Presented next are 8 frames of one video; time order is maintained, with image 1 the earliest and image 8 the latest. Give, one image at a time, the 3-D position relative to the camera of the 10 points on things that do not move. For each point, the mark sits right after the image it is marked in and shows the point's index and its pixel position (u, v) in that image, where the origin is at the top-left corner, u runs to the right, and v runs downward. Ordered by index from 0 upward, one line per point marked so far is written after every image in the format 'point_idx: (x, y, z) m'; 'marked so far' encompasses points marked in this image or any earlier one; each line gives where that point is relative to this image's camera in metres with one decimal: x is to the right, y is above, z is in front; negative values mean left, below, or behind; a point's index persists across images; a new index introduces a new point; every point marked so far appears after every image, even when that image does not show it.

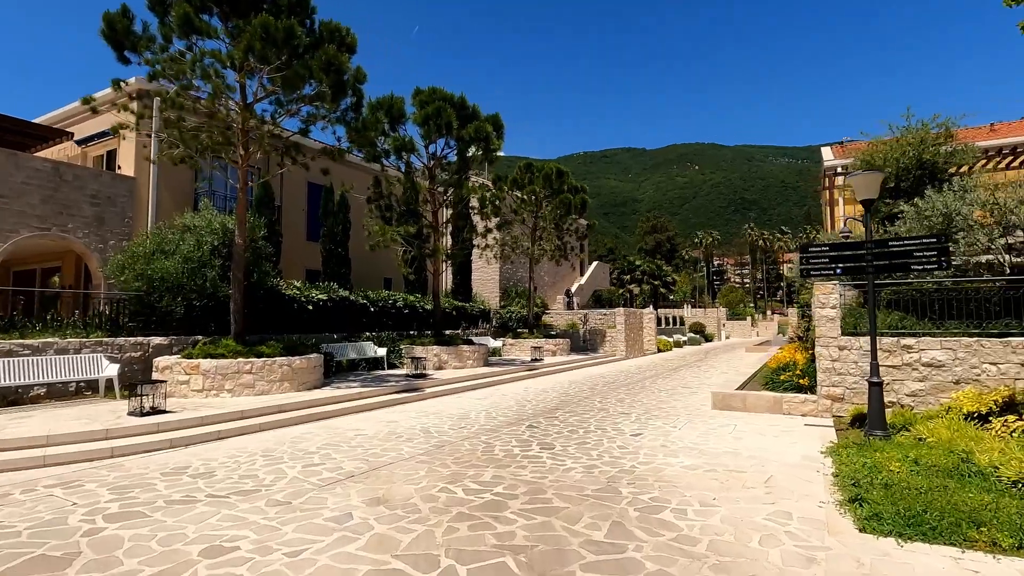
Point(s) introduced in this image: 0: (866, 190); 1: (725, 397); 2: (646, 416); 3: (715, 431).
0: (+5.3, +1.5, +8.0) m
1: (+4.3, -2.2, +10.8) m
2: (+2.6, -2.5, +10.2) m
3: (+3.3, -2.3, +8.8) m
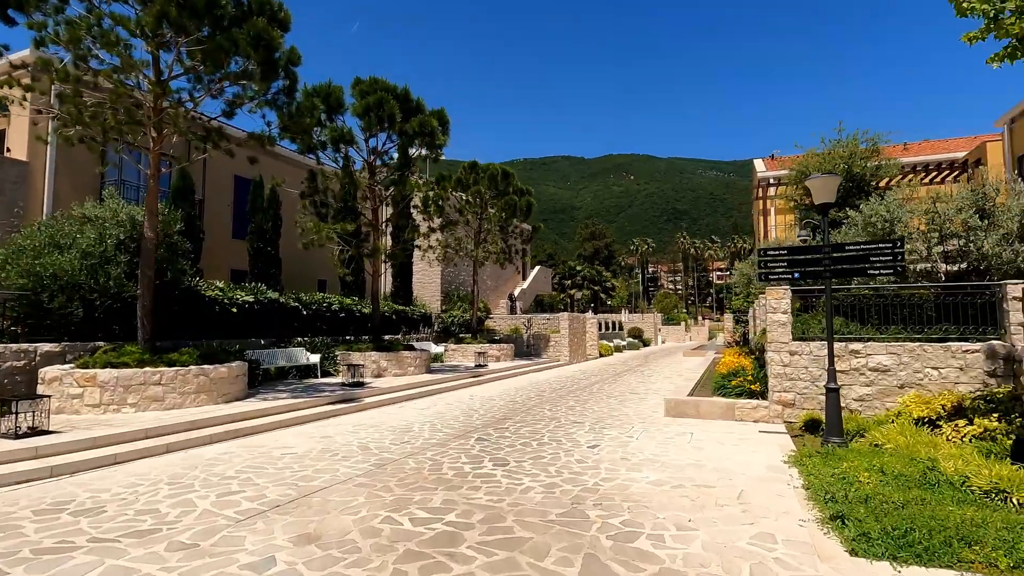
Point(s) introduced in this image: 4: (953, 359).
0: (+4.6, +1.4, +8.0) m
1: (+3.3, -2.3, +10.6) m
2: (+1.6, -2.5, +9.8) m
3: (+2.5, -2.4, +8.4) m
4: (+7.5, -1.2, +9.0) m
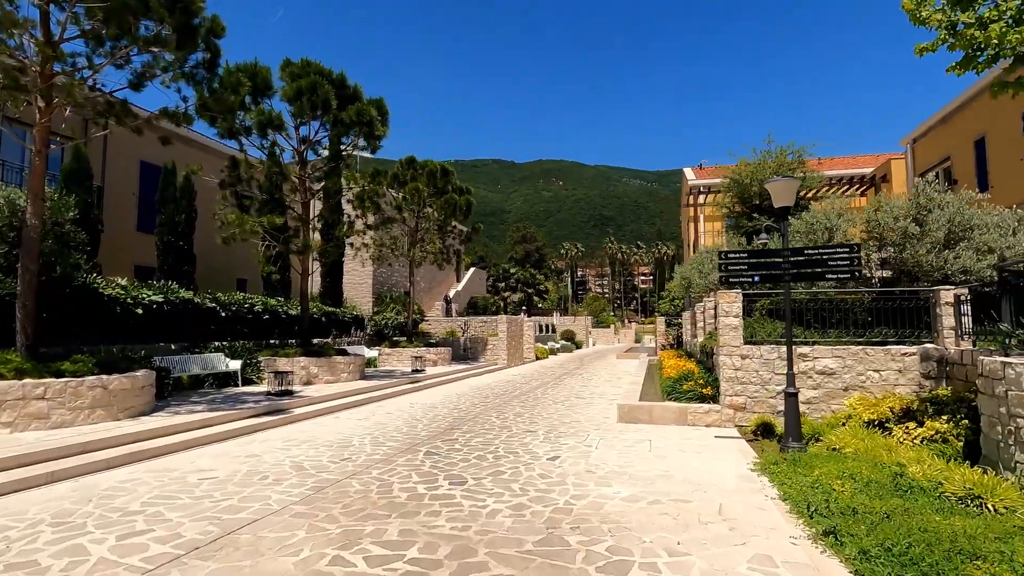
0: (+4.0, +1.4, +7.9) m
1: (+2.3, -2.3, +10.4) m
2: (+0.8, -2.5, +9.3) m
3: (+1.8, -2.4, +8.1) m
4: (+6.7, -1.3, +9.4) m
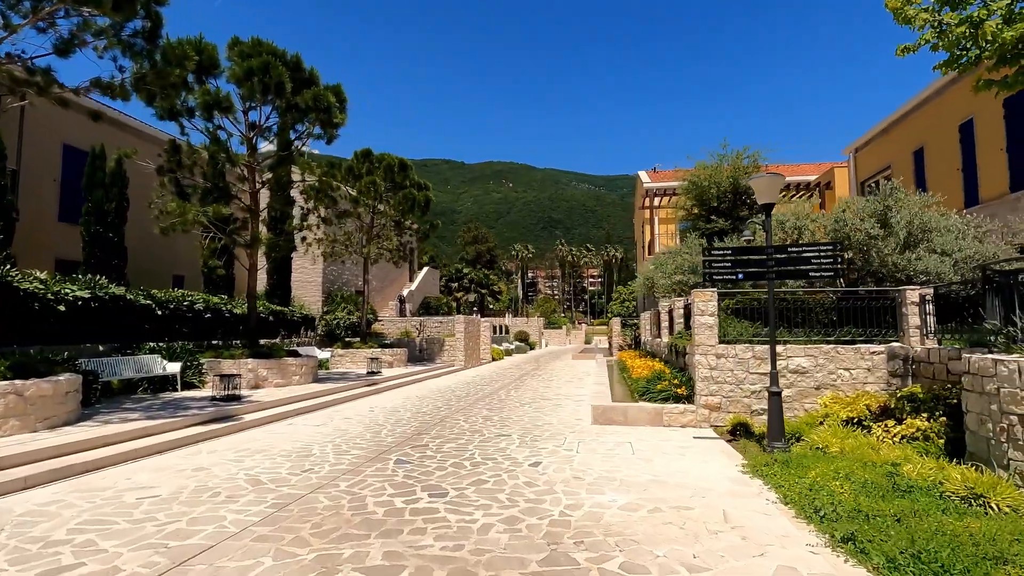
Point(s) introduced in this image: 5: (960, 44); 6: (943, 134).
0: (+3.7, +1.4, +7.8) m
1: (+1.8, -2.3, +10.1) m
2: (+0.3, -2.5, +8.9) m
3: (+1.5, -2.4, +7.7) m
4: (+6.2, -1.3, +9.5) m
5: (+5.2, +2.9, +6.3) m
6: (+14.7, +5.2, +18.2) m
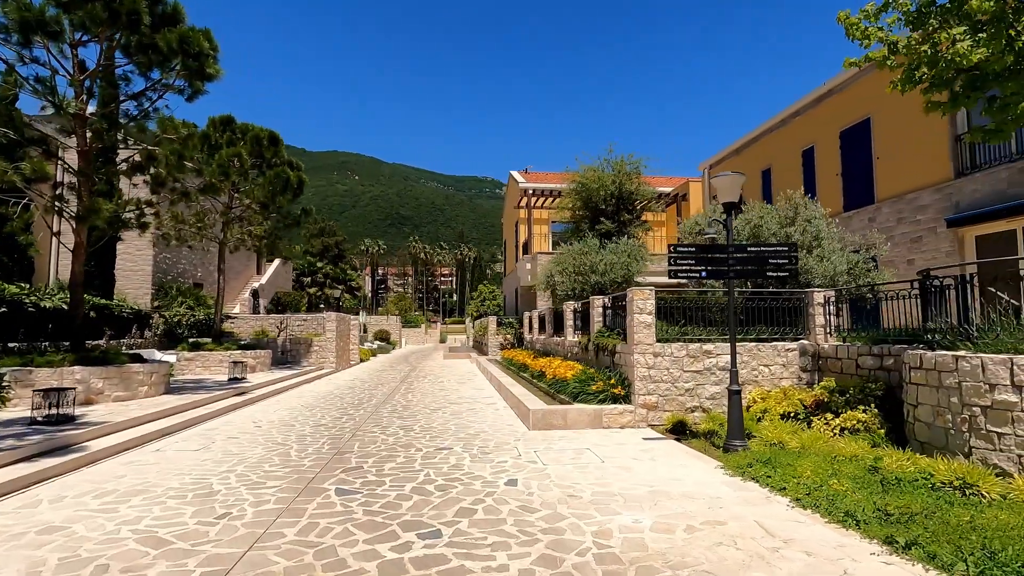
0: (+3.2, +1.4, +7.9) m
1: (+0.6, -2.2, +9.4) m
2: (-0.5, -2.4, +7.9) m
3: (+1.0, -2.3, +7.1) m
4: (+5.0, -1.3, +10.1) m
5: (+5.1, +2.8, +6.8) m
6: (+10.8, +5.1, +20.9) m
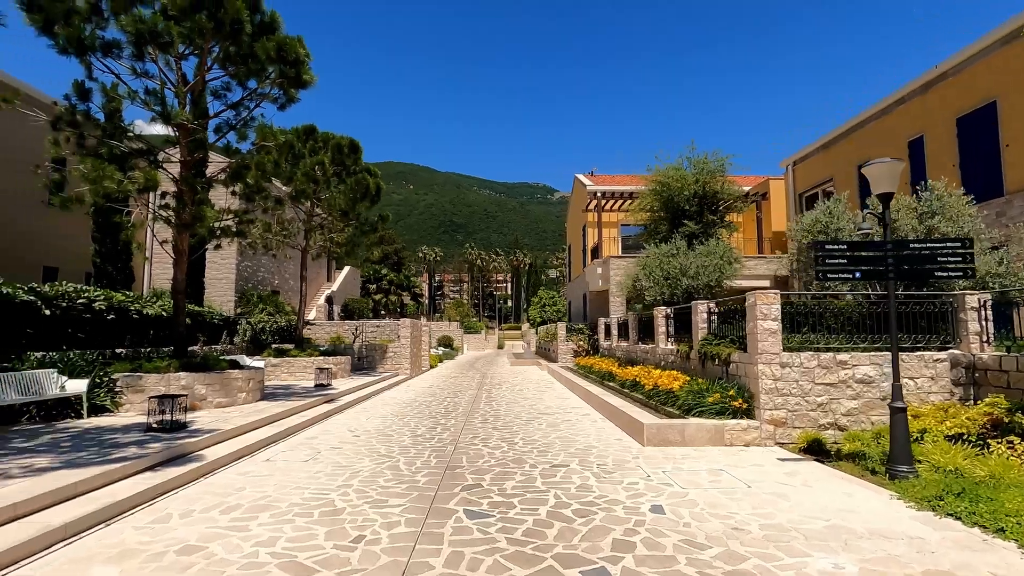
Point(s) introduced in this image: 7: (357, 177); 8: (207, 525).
0: (+4.8, +1.4, +6.9) m
1: (+2.4, -2.3, +8.7) m
2: (+1.2, -2.5, +7.2) m
3: (+2.6, -2.4, +6.4) m
4: (+6.9, -1.3, +9.0) m
5: (+6.6, +2.8, +5.7) m
6: (+13.7, +5.0, +19.2) m
7: (-5.5, +3.8, +18.5) m
8: (-2.9, -2.2, +5.1) m
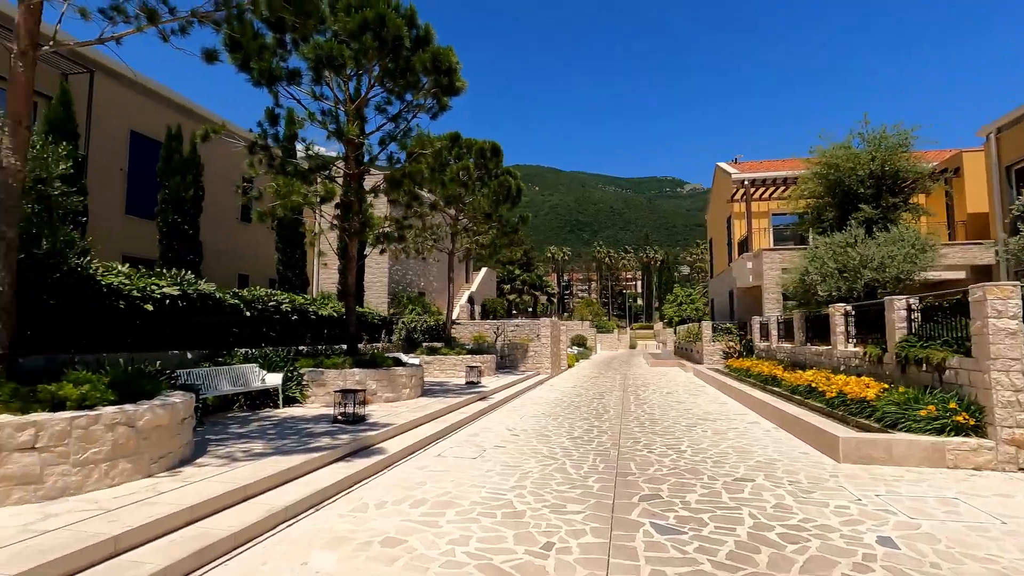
0: (+6.8, +1.5, +5.3) m
1: (+4.9, -2.2, +7.6) m
2: (+3.4, -2.4, +6.4) m
3: (+4.5, -2.3, +5.2) m
4: (+9.3, -1.2, +6.8) m
5: (+8.2, +3.0, +3.7) m
6: (+18.2, +5.3, +15.1) m
7: (-0.6, +3.8, +19.0) m
8: (-1.1, -2.3, +5.3) m
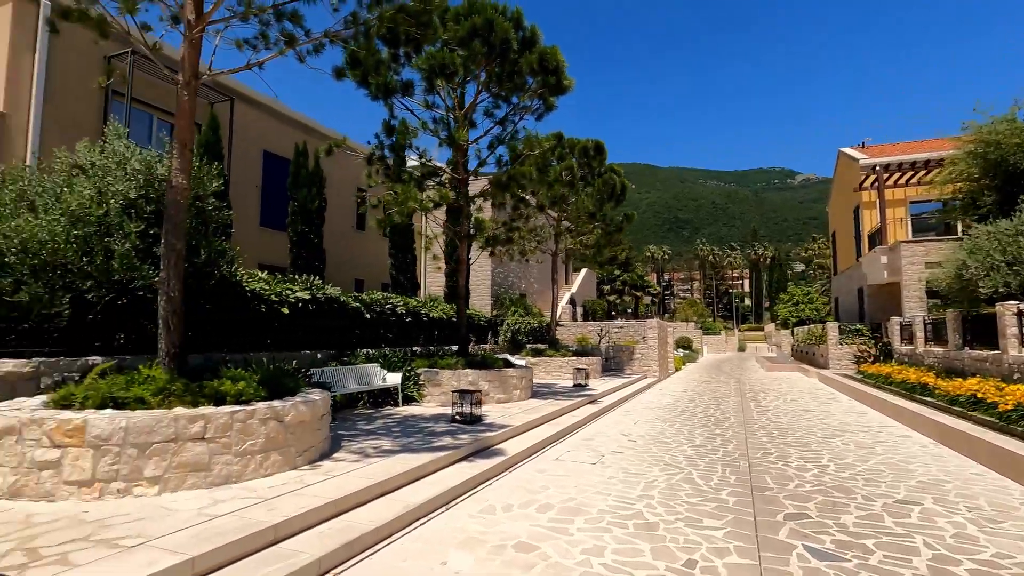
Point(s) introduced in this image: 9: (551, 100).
0: (+7.9, +1.6, +3.8) m
1: (+6.5, -2.1, +6.4) m
2: (+4.8, -2.3, +5.5) m
3: (+5.7, -2.2, +4.2) m
4: (+10.7, -1.0, +4.8) m
5: (+9.0, +3.1, +2.0) m
6: (+20.8, +5.5, +11.5) m
7: (+3.0, +3.8, +18.6) m
8: (+0.2, -2.3, +5.2) m
9: (+0.9, +4.2, +12.0) m
